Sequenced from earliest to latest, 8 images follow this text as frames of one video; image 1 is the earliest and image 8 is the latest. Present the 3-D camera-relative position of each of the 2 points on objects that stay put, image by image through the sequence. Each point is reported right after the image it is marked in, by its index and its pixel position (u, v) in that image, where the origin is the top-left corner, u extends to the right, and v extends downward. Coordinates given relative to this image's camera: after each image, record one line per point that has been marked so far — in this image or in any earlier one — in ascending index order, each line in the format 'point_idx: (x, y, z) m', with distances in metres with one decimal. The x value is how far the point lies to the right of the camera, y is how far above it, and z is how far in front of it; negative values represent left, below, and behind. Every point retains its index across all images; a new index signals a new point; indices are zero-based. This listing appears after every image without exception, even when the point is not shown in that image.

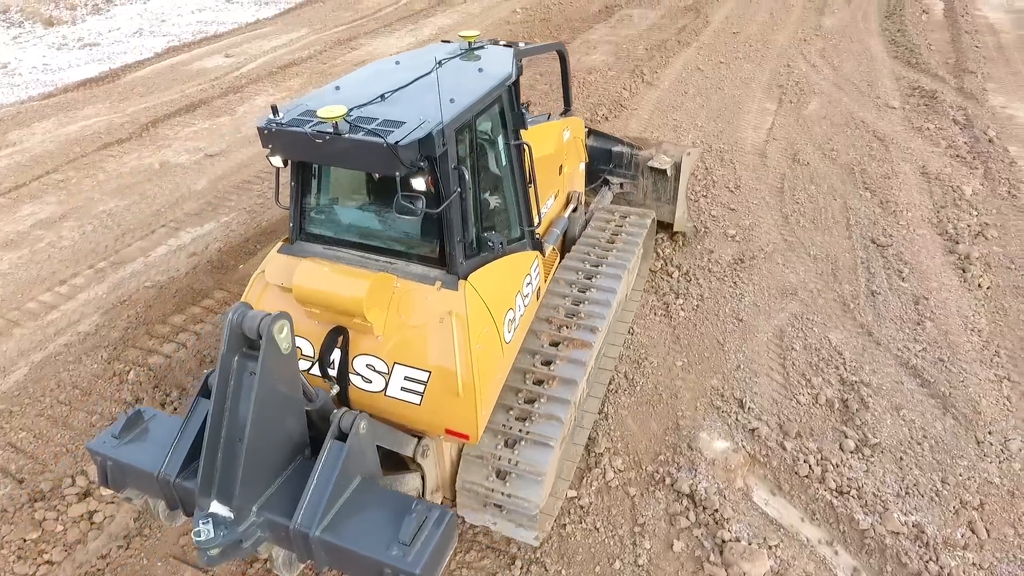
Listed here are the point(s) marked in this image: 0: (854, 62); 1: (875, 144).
0: (+5.8, +3.8, +10.7) m
1: (+4.6, +1.8, +7.9) m
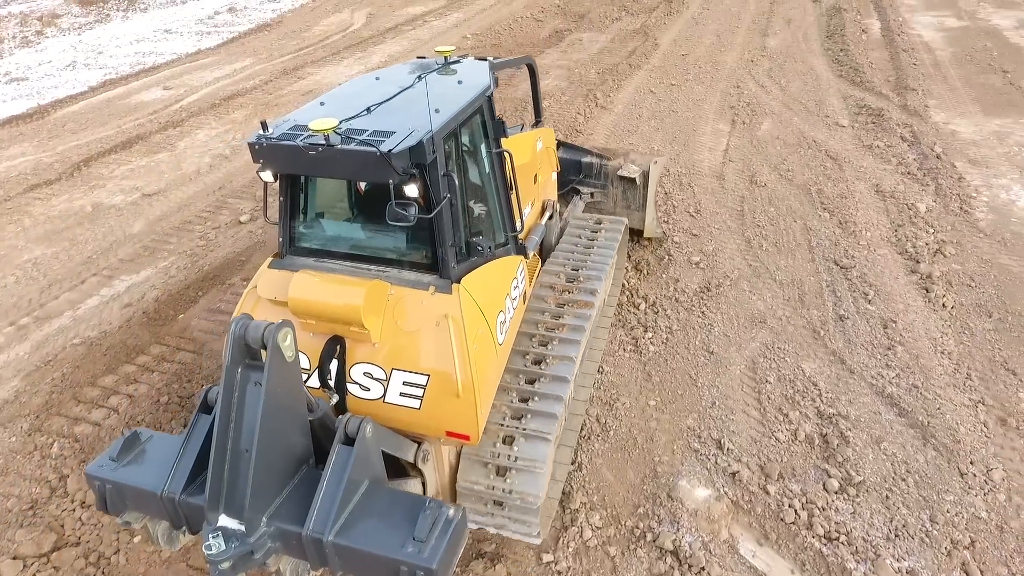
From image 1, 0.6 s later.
0: (+5.0, +3.6, +10.8) m
1: (+4.0, +1.6, +8.0) m
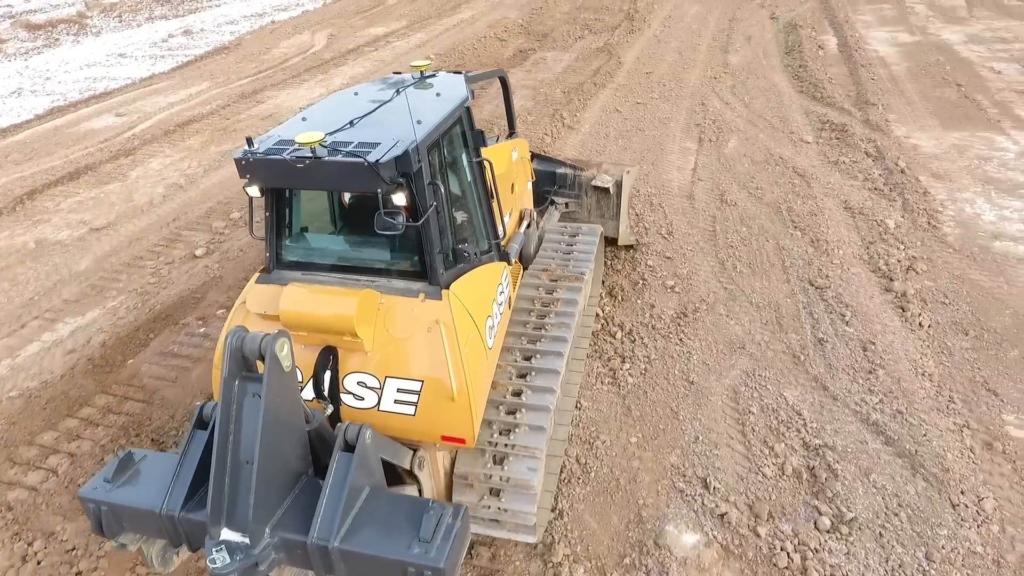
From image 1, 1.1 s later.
0: (+4.4, +3.3, +10.9) m
1: (+3.6, +1.4, +7.9) m
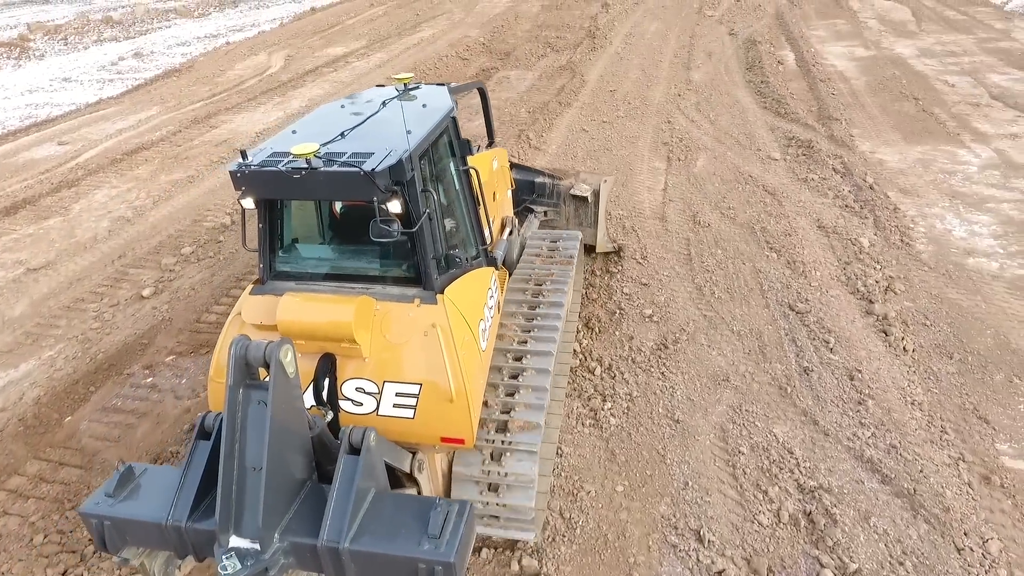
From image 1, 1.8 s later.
0: (+3.8, +3.0, +10.9) m
1: (+3.2, +1.1, +7.9) m
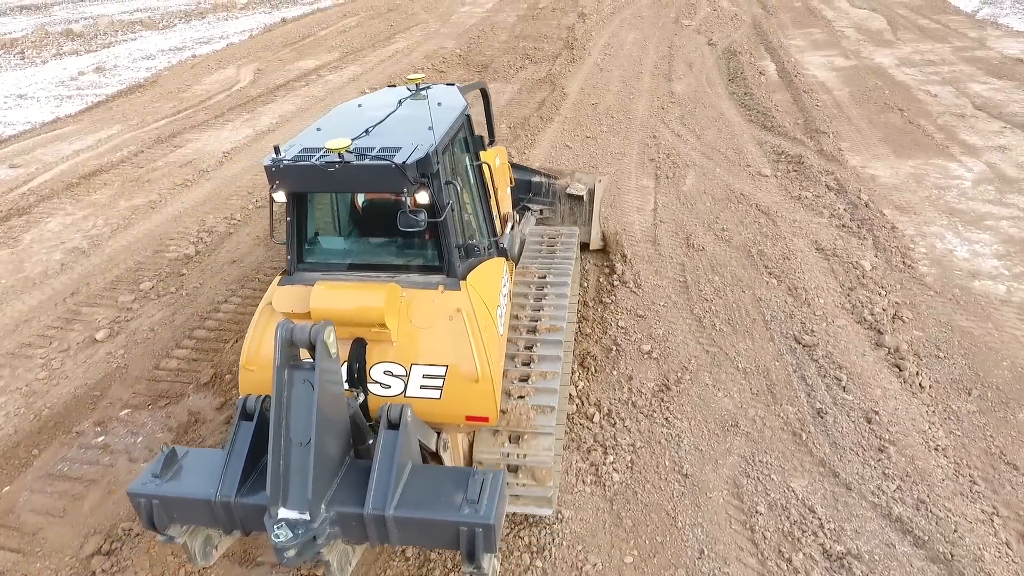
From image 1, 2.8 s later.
0: (+3.5, +2.7, +10.6) m
1: (+3.0, +0.8, +7.6) m
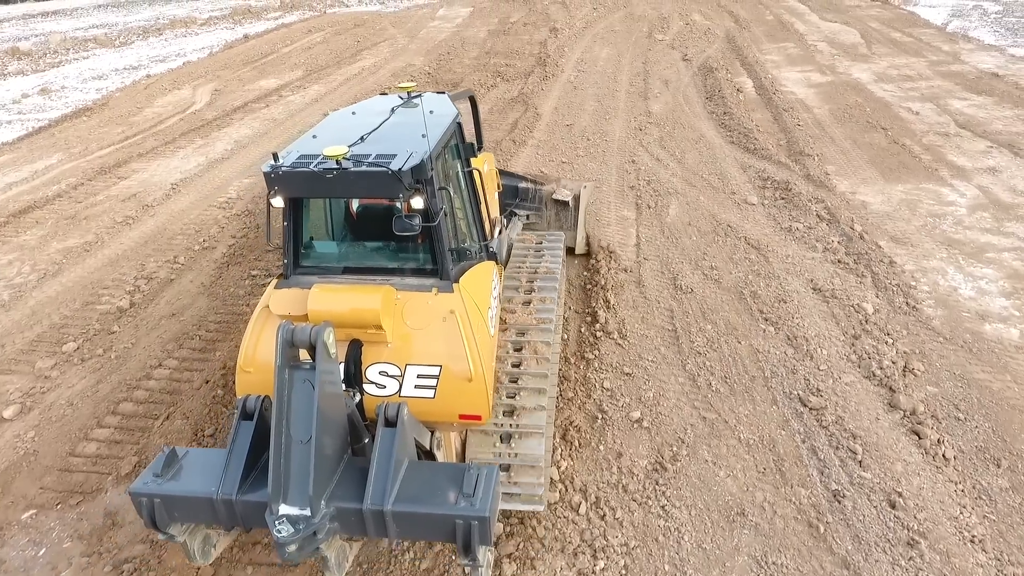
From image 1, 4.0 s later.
0: (+3.0, +2.2, +10.2) m
1: (+2.7, +0.4, +7.0) m
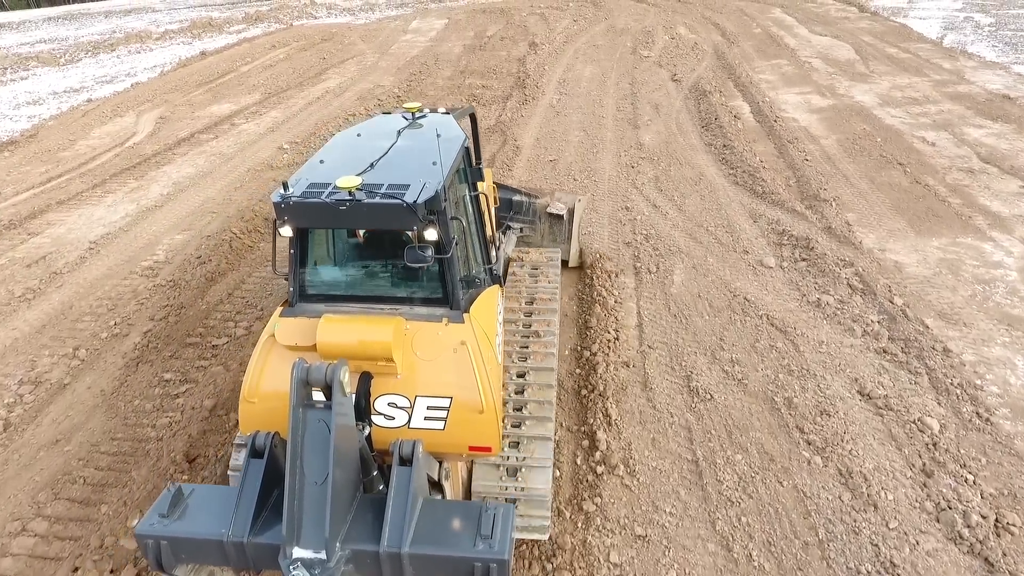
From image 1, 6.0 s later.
0: (+2.7, +1.3, +9.0) m
1: (+2.5, -0.5, +5.8) m
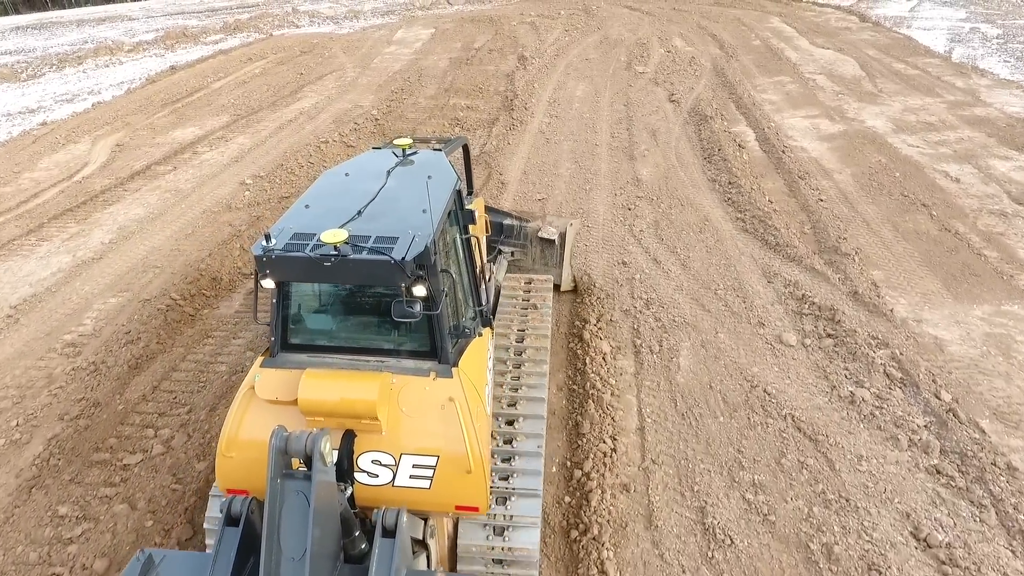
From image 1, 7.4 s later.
0: (+2.4, +0.5, +8.0) m
1: (+2.3, -1.3, +4.8) m
